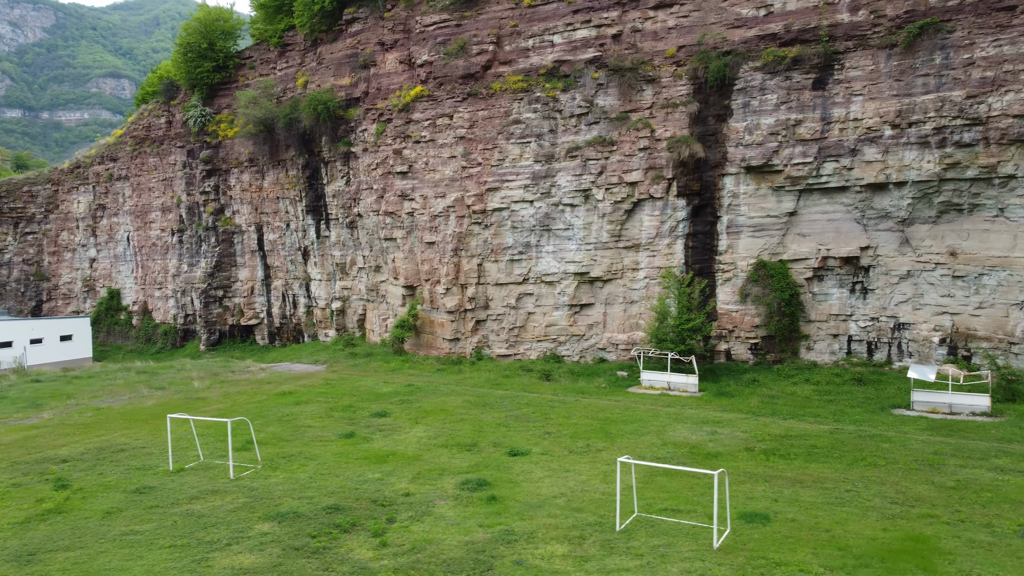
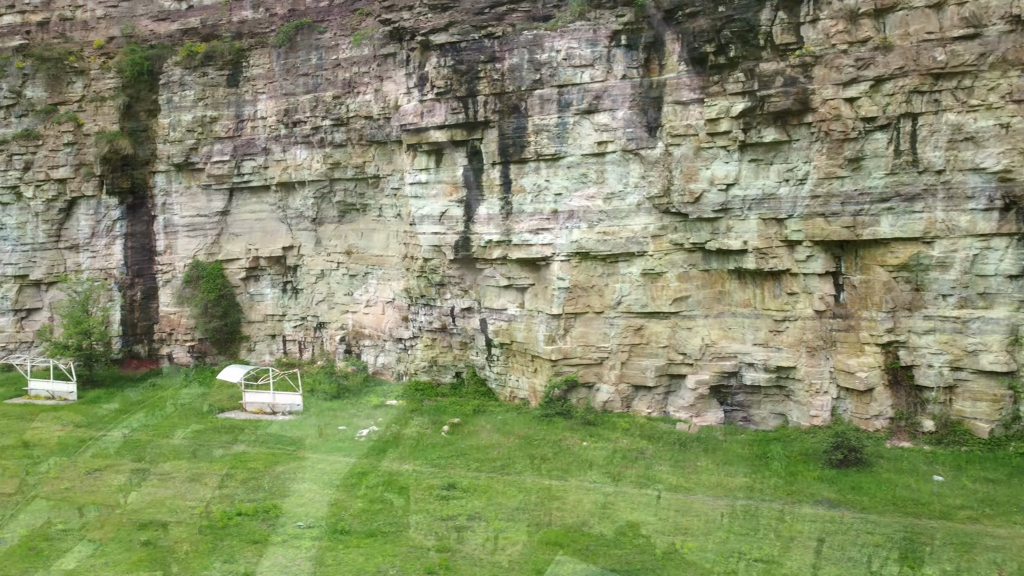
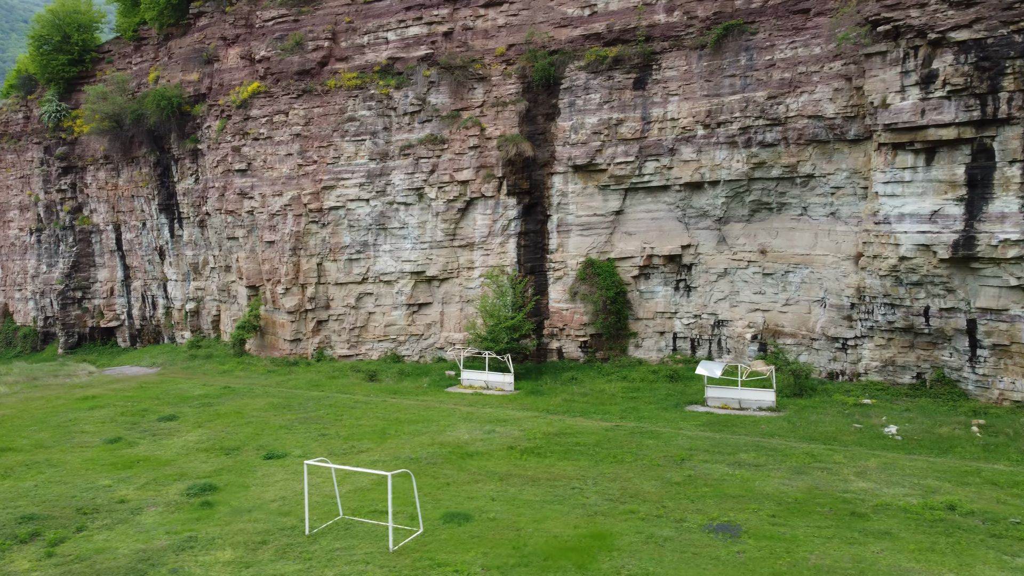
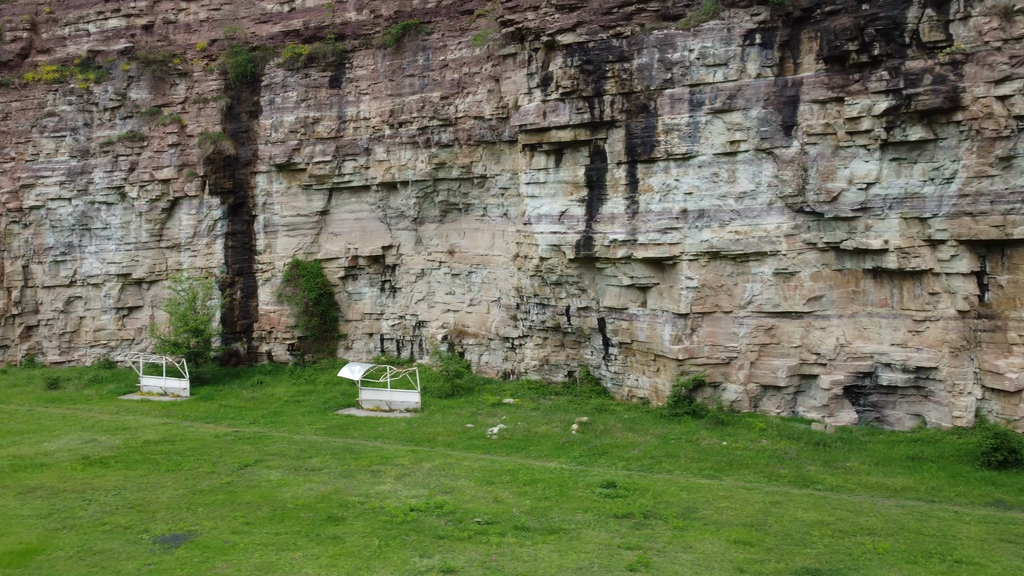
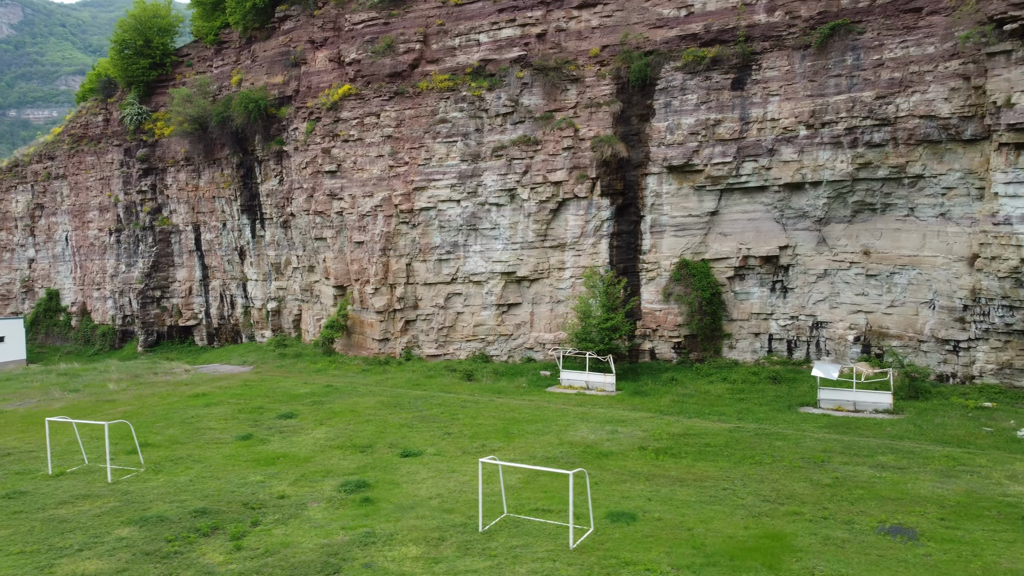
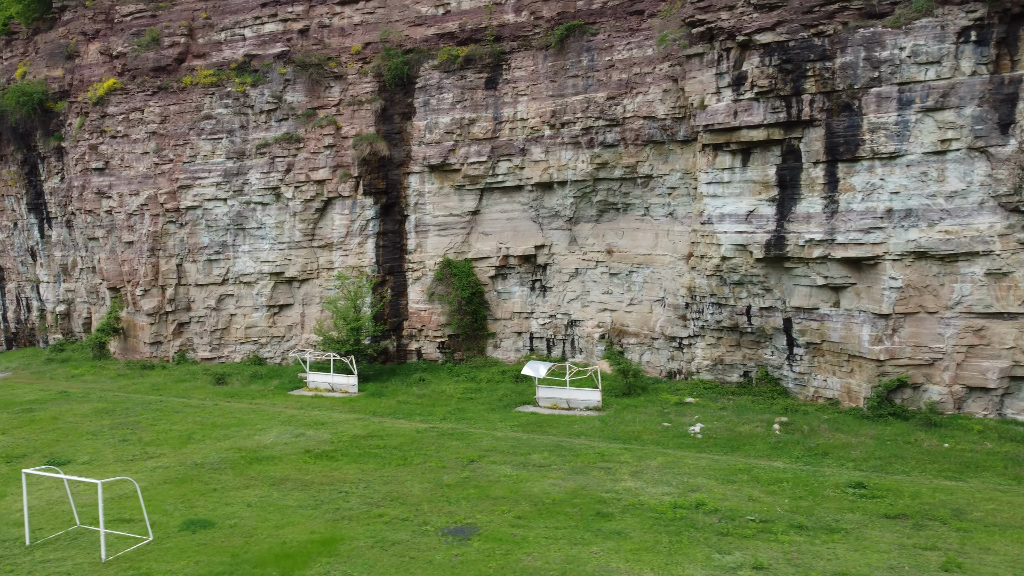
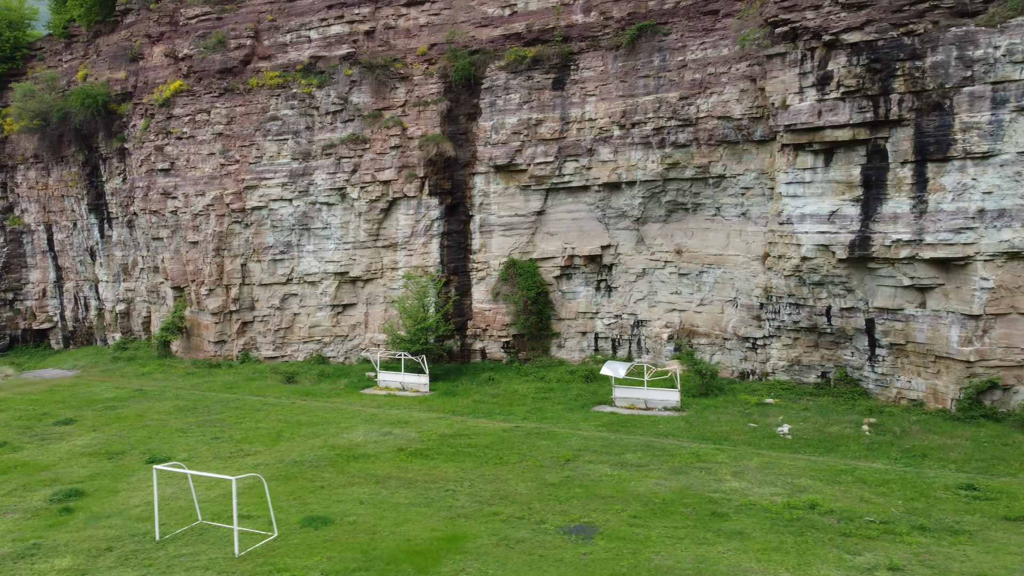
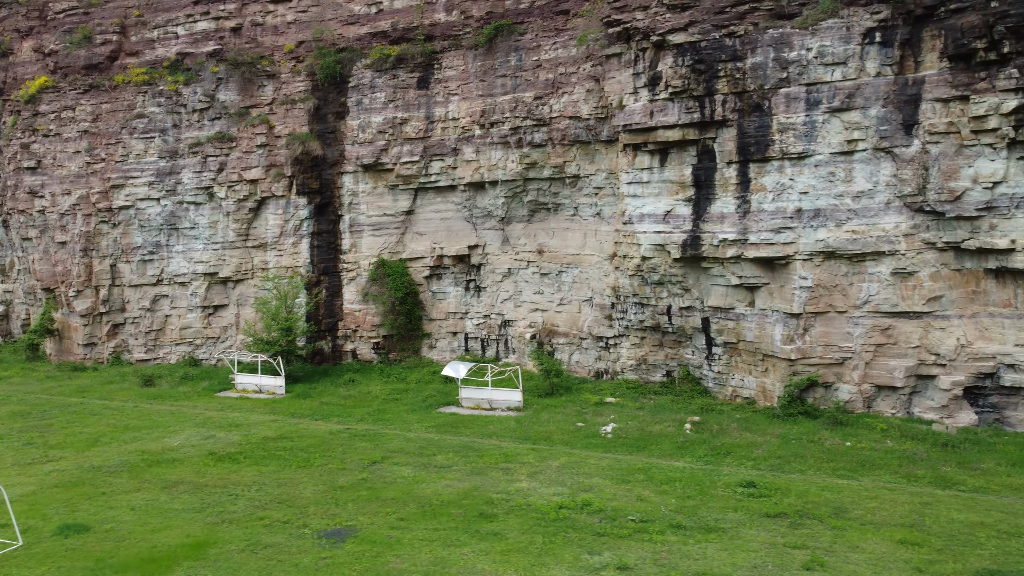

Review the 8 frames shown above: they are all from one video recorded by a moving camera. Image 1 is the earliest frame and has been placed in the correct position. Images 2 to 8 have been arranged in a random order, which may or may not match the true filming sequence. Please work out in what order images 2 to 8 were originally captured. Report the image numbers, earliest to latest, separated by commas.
5, 3, 7, 6, 8, 4, 2
